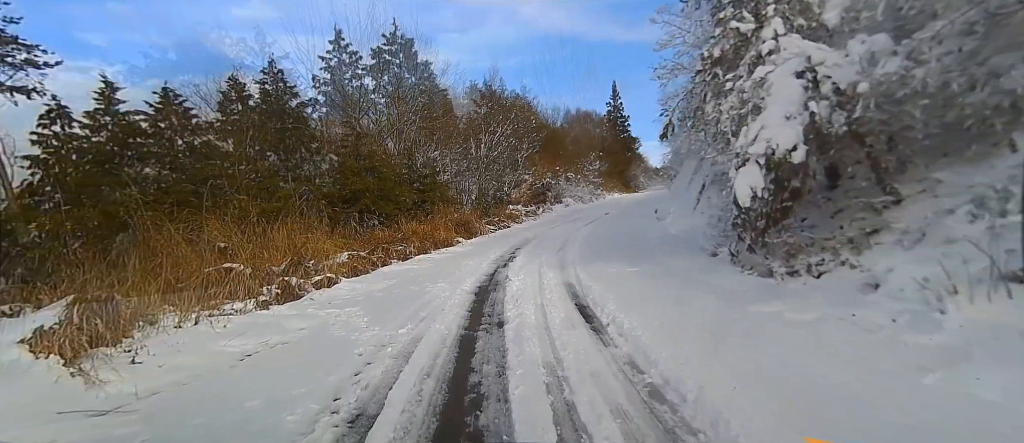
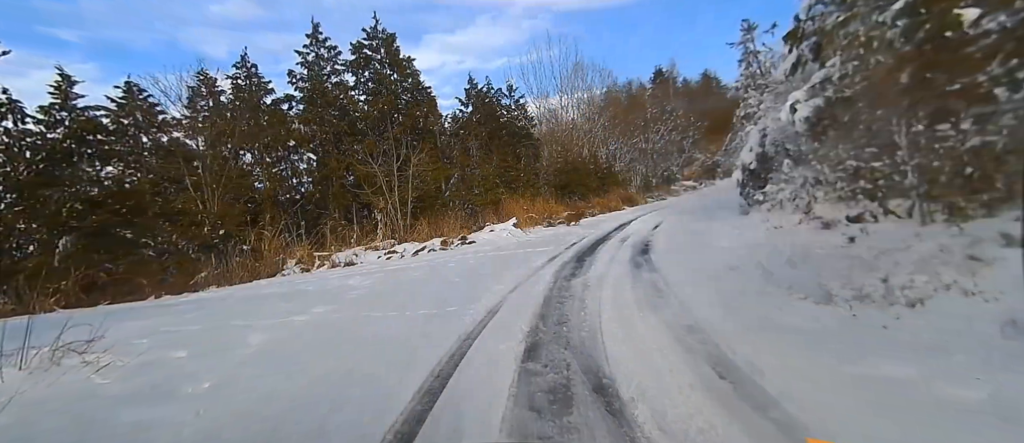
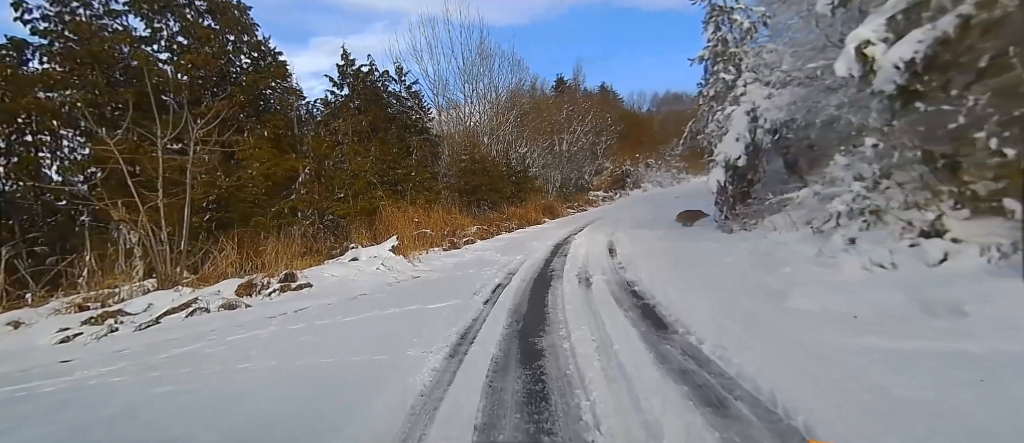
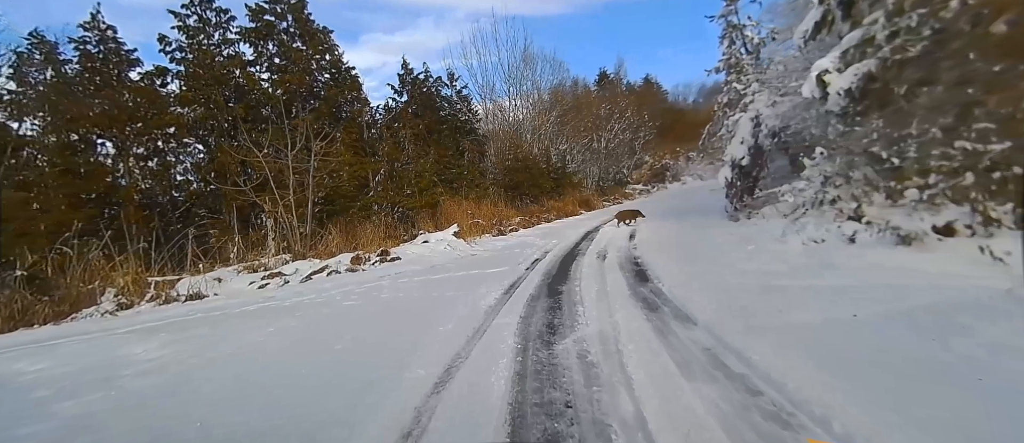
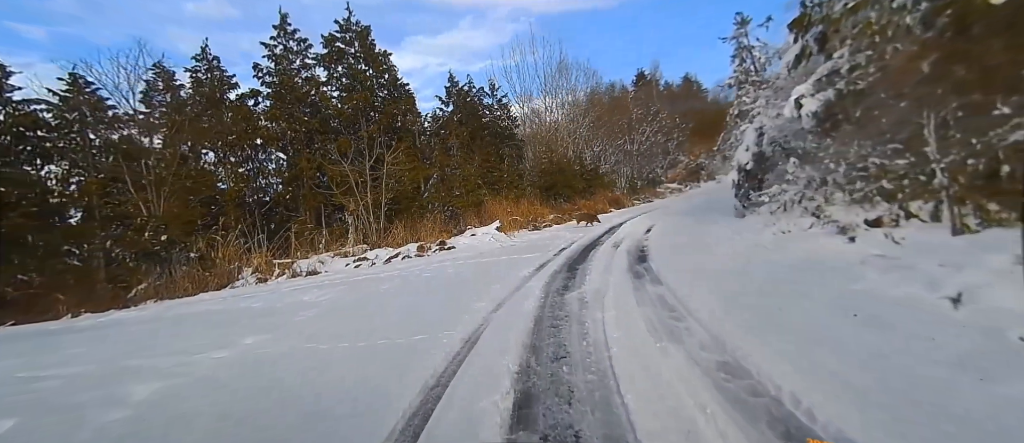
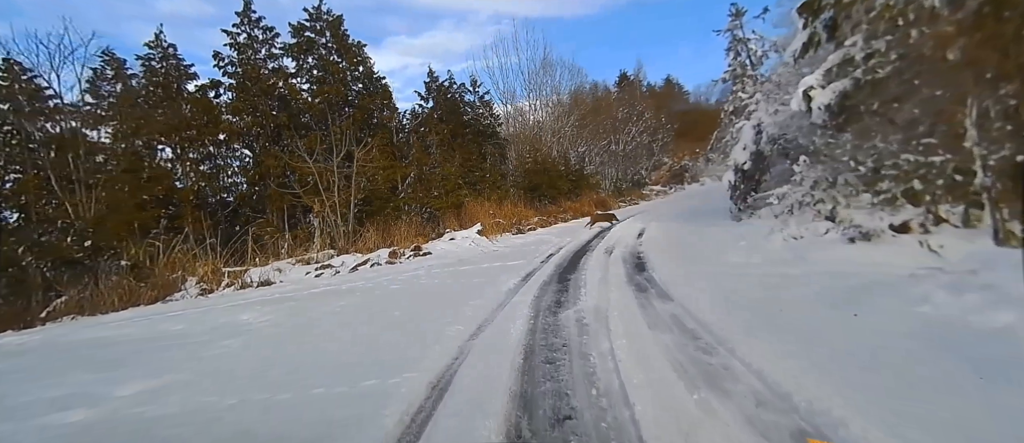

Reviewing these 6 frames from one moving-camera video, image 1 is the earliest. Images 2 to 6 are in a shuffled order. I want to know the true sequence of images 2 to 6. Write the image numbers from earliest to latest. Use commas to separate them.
2, 5, 6, 4, 3
